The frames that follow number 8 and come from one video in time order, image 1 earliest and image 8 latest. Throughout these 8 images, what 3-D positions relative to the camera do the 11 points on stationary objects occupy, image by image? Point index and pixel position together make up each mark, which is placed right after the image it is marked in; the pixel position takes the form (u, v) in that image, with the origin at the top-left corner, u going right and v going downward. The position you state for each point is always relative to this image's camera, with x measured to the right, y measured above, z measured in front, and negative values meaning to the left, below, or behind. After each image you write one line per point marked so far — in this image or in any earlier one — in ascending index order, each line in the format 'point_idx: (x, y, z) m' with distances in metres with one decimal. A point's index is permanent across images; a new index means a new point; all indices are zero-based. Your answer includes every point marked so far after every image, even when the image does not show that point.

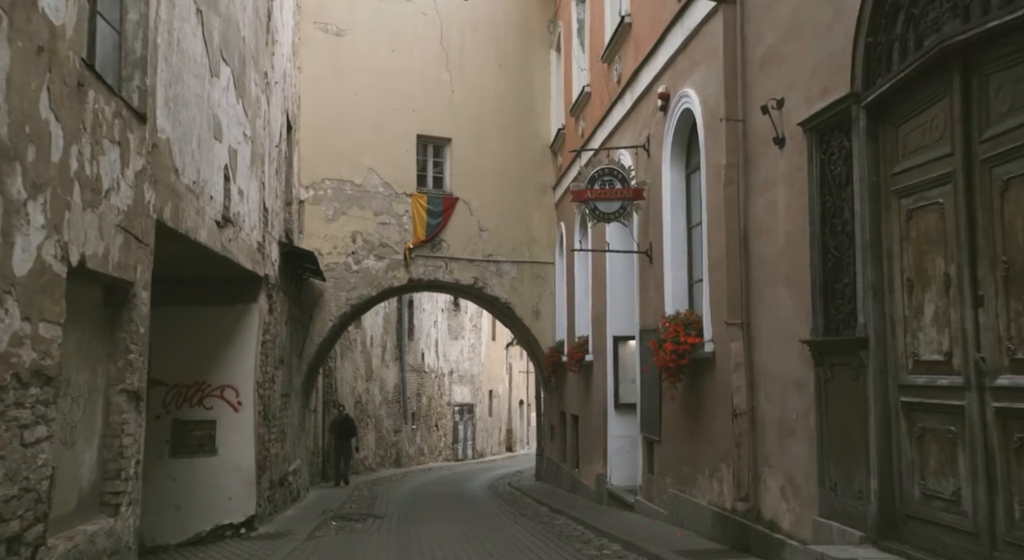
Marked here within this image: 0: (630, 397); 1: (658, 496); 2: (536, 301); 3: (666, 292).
0: (+1.7, -1.7, +13.8) m
1: (+1.7, -2.5, +11.0) m
2: (+0.5, -0.5, +19.5) m
3: (+1.8, -0.1, +10.8) m
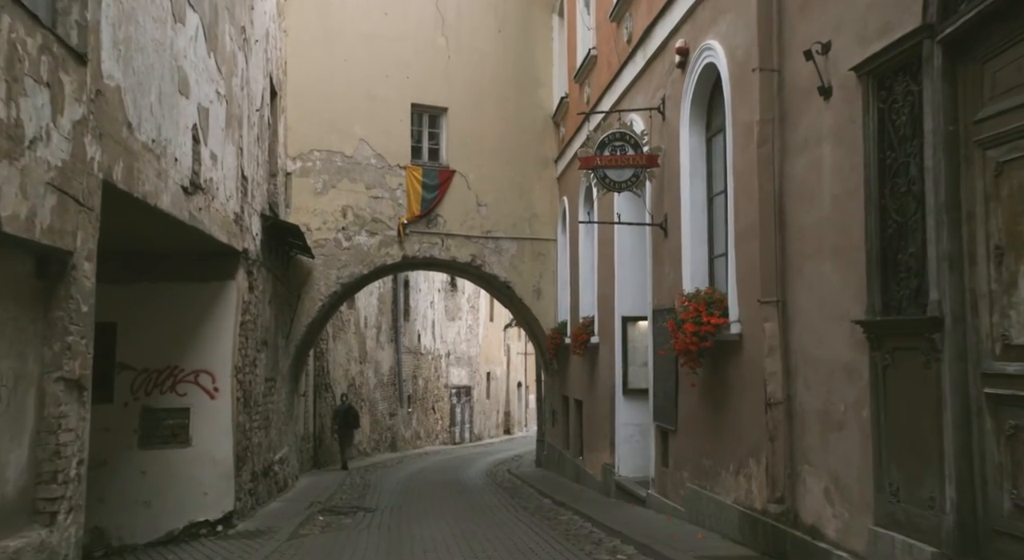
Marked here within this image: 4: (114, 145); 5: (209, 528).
0: (+1.7, -1.4, +12.8) m
1: (+1.8, -2.3, +10.0) m
2: (+0.5, 0.0, +18.5) m
3: (+1.8, +0.1, +9.8) m
4: (-2.7, +0.9, +6.4) m
5: (-3.3, -2.7, +10.3) m
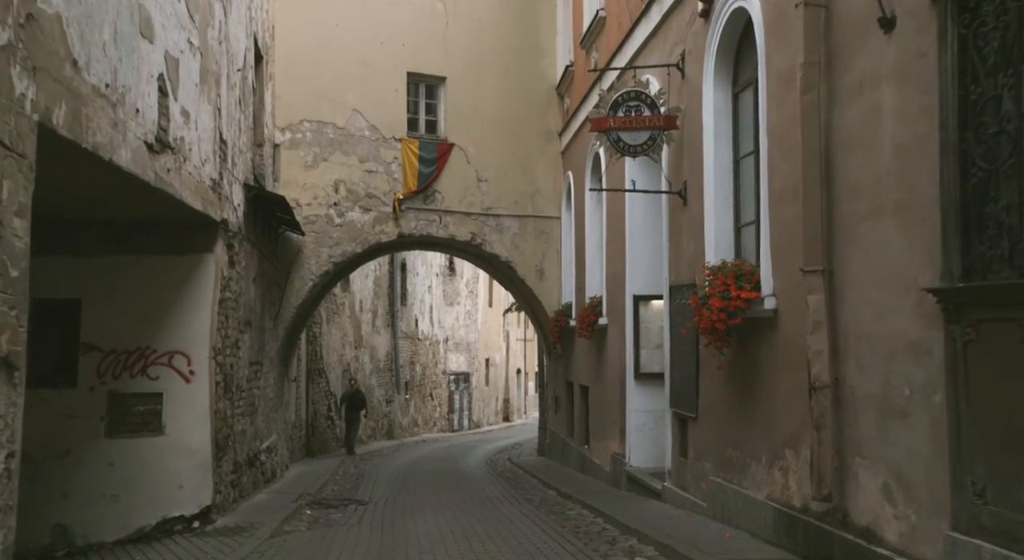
0: (+1.8, -1.1, +11.9) m
1: (+1.8, -2.0, +9.1) m
2: (+0.5, +0.4, +17.6) m
3: (+1.8, +0.4, +8.9) m
4: (-2.7, +1.1, +5.4) m
5: (-3.3, -2.5, +9.4) m
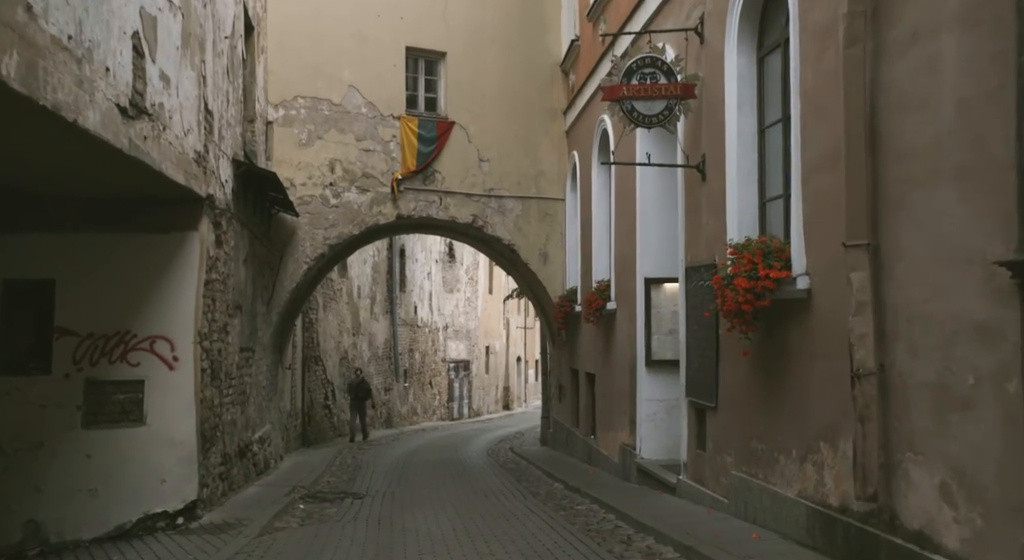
0: (+1.8, -0.9, +11.3) m
1: (+1.9, -1.8, +8.5) m
2: (+0.6, +0.7, +16.9) m
3: (+1.9, +0.6, +8.2) m
4: (-2.6, +1.3, +4.8) m
5: (-3.2, -2.3, +8.8) m
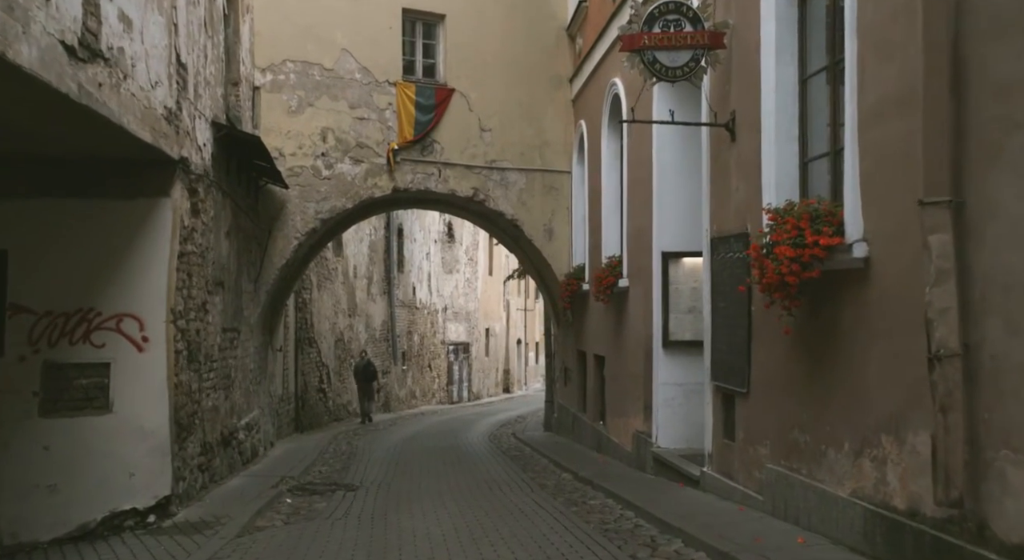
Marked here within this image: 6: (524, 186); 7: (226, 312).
0: (+1.9, -0.6, +10.4) m
1: (+1.9, -1.6, +7.7) m
2: (+0.6, +1.0, +16.0) m
3: (+2.0, +0.8, +7.3) m
4: (-2.5, +1.4, +3.8) m
5: (-3.2, -2.0, +7.9) m
6: (+0.2, +1.6, +15.9) m
7: (-3.4, -0.4, +11.1) m
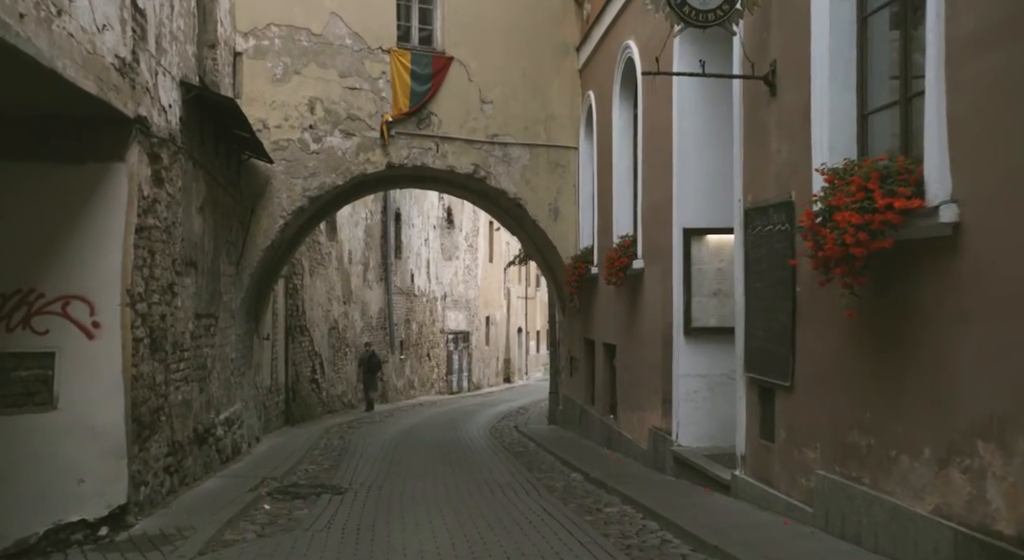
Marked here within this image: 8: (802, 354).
0: (+1.9, -0.4, +9.3) m
1: (+2.0, -1.4, +6.6) m
2: (+0.7, +1.3, +14.9) m
3: (+2.0, +1.0, +6.2) m
4: (-2.5, +1.6, +2.8) m
5: (-3.1, -1.9, +6.9) m
6: (+0.2, +1.9, +14.8) m
7: (-3.3, -0.2, +10.0) m
8: (+2.0, -0.5, +6.5) m
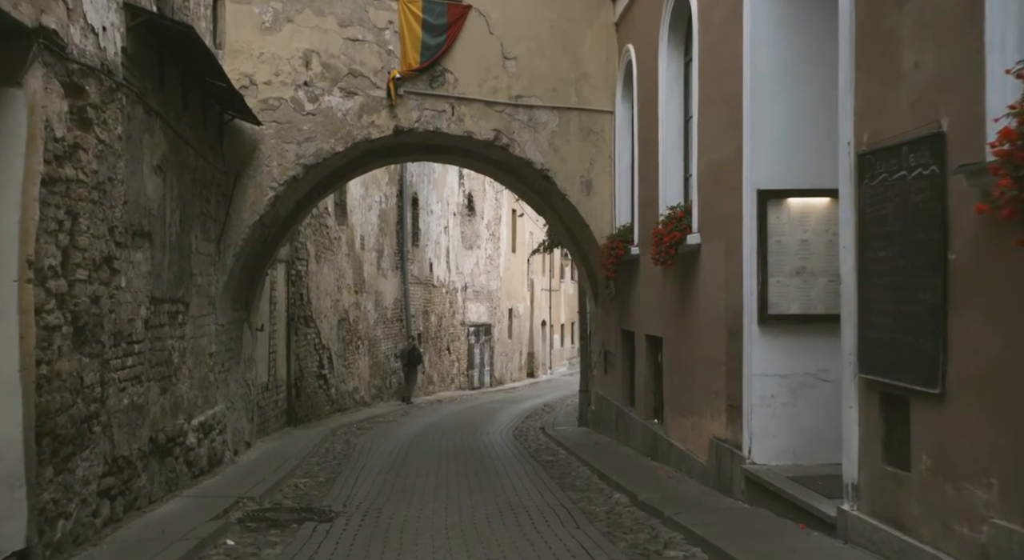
0: (+2.2, -0.2, +7.4) m
1: (+2.2, -1.2, +4.7) m
2: (+1.1, +1.5, +13.0) m
3: (+2.2, +1.2, +4.2) m
4: (-2.4, +1.7, +0.9) m
5: (-3.0, -1.7, +5.1) m
6: (+0.6, +2.1, +12.9) m
7: (-3.1, 0.0, +8.2) m
8: (+2.2, -0.3, +4.6) m
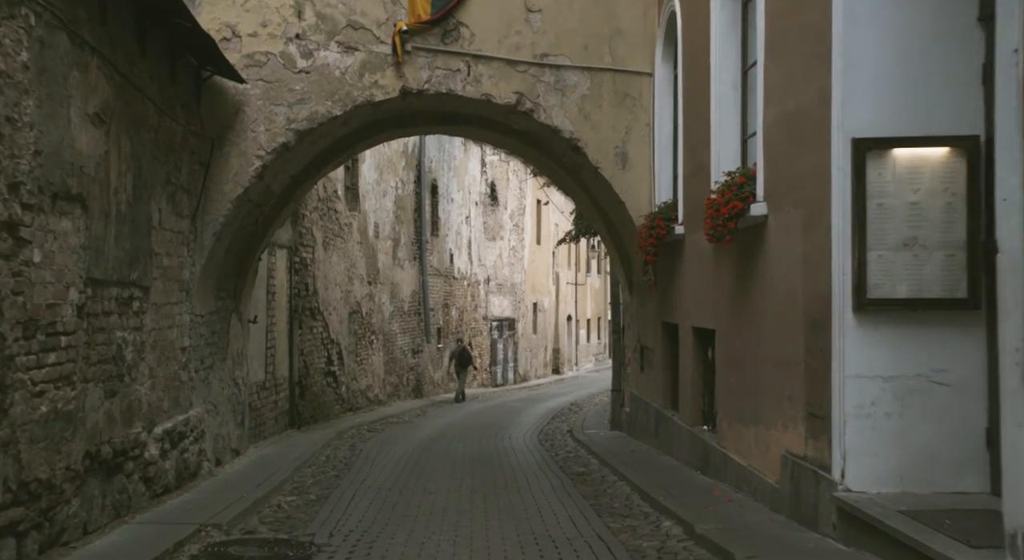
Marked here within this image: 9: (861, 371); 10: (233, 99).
0: (+2.3, 0.0, +5.7) m
1: (+2.2, -1.1, +3.0) m
2: (+1.4, +1.7, +11.3) m
3: (+2.2, +1.3, +2.5) m
4: (-2.4, +1.9, -0.7) m
5: (-2.9, -1.5, +3.5) m
6: (+0.9, +2.3, +11.2) m
7: (-2.9, +0.2, +6.6) m
8: (+2.3, -0.2, +2.9) m
9: (+2.2, -0.5, +5.7) m
10: (-2.9, +1.9, +9.9) m
